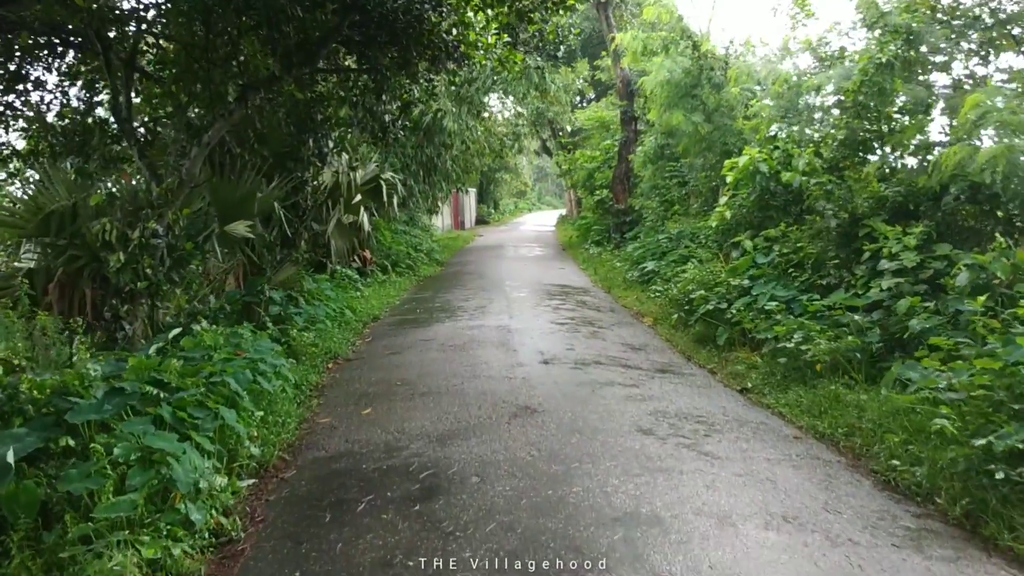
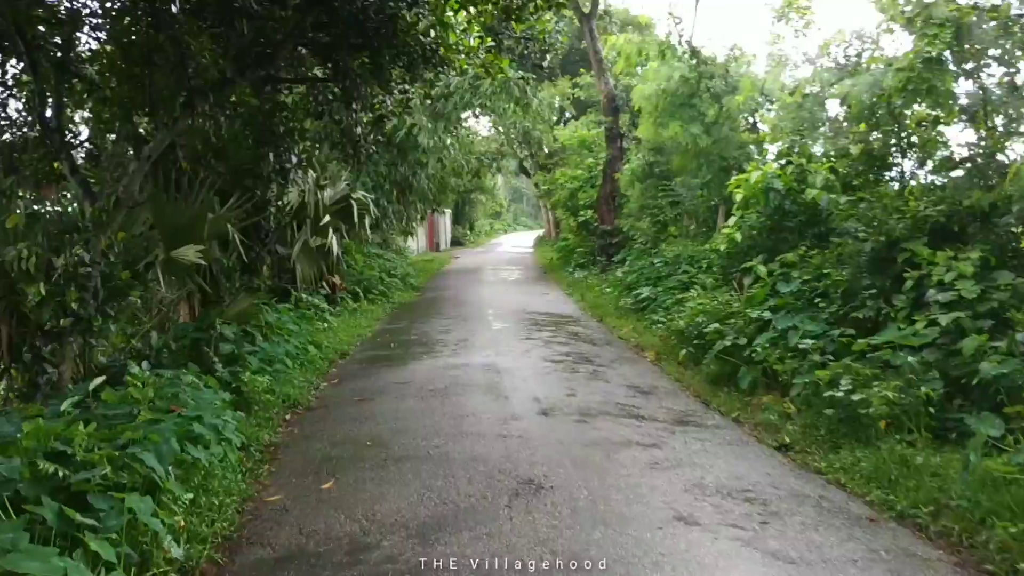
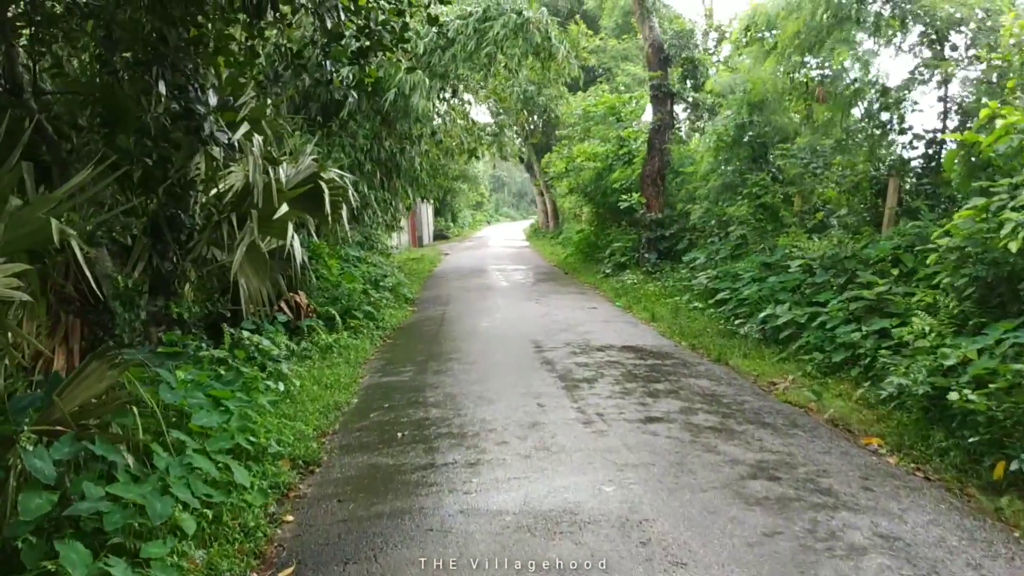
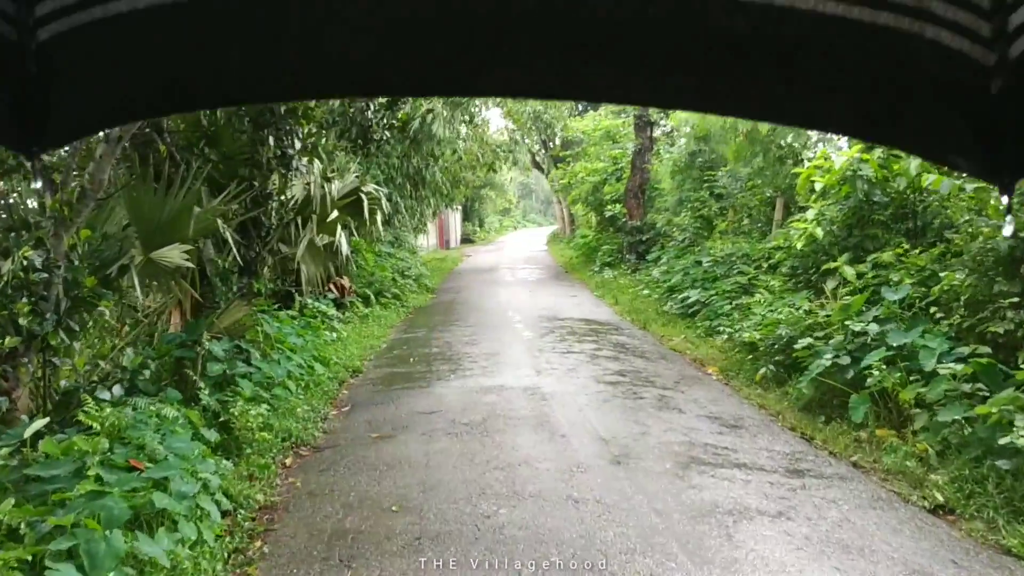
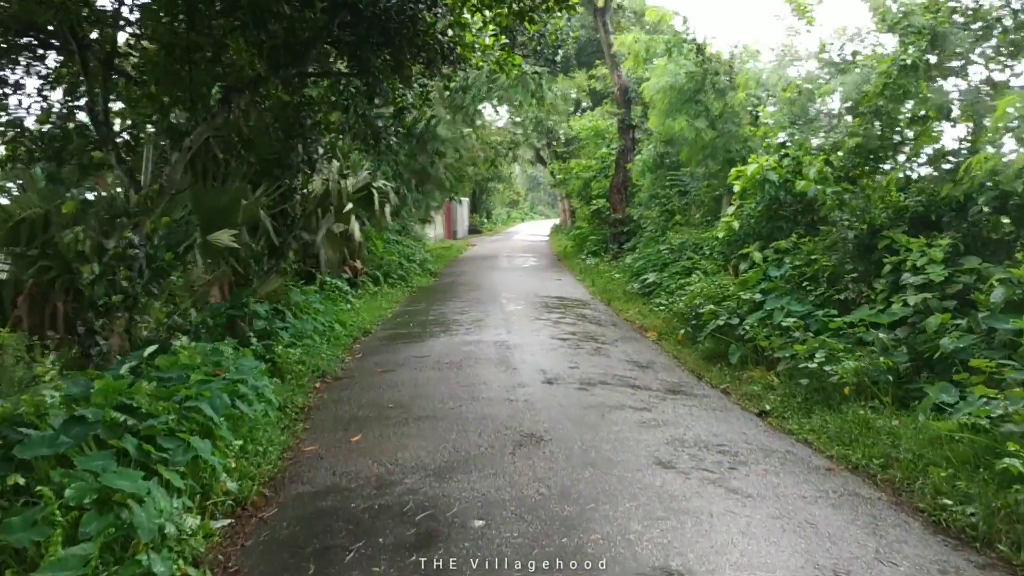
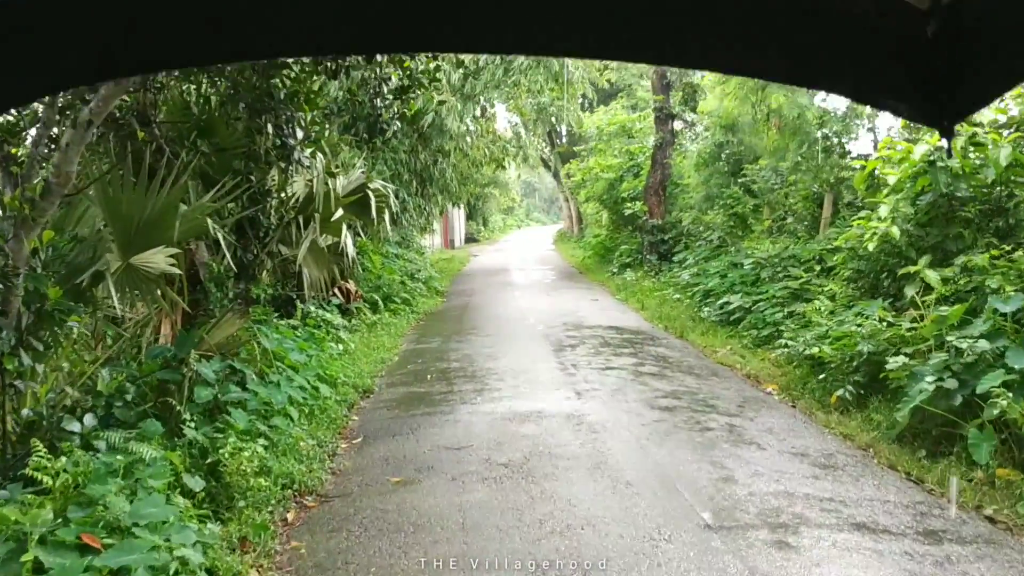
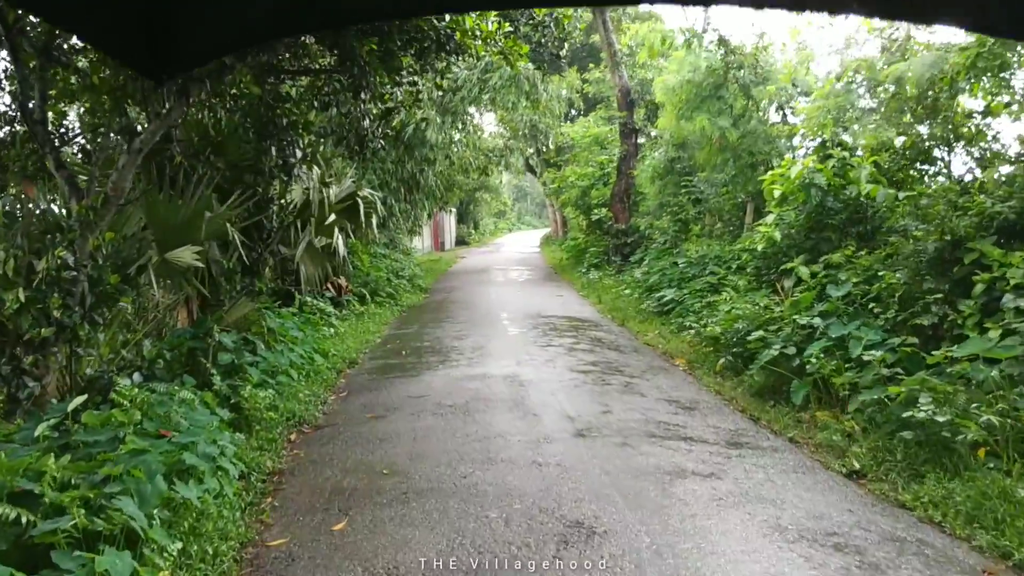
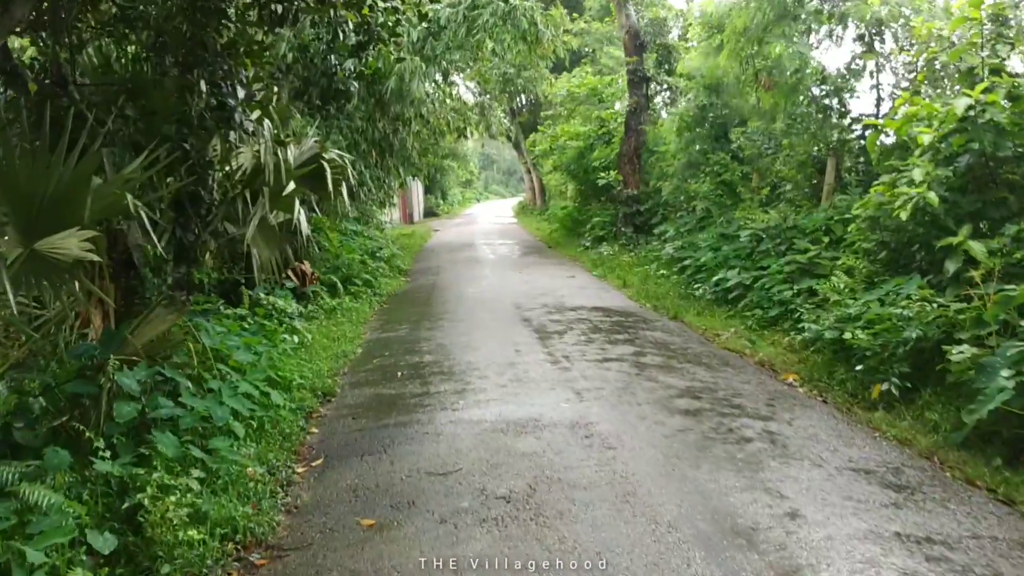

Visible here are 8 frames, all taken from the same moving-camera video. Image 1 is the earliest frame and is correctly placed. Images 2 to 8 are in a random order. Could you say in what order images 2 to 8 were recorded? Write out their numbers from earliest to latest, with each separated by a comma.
5, 2, 7, 4, 6, 8, 3
